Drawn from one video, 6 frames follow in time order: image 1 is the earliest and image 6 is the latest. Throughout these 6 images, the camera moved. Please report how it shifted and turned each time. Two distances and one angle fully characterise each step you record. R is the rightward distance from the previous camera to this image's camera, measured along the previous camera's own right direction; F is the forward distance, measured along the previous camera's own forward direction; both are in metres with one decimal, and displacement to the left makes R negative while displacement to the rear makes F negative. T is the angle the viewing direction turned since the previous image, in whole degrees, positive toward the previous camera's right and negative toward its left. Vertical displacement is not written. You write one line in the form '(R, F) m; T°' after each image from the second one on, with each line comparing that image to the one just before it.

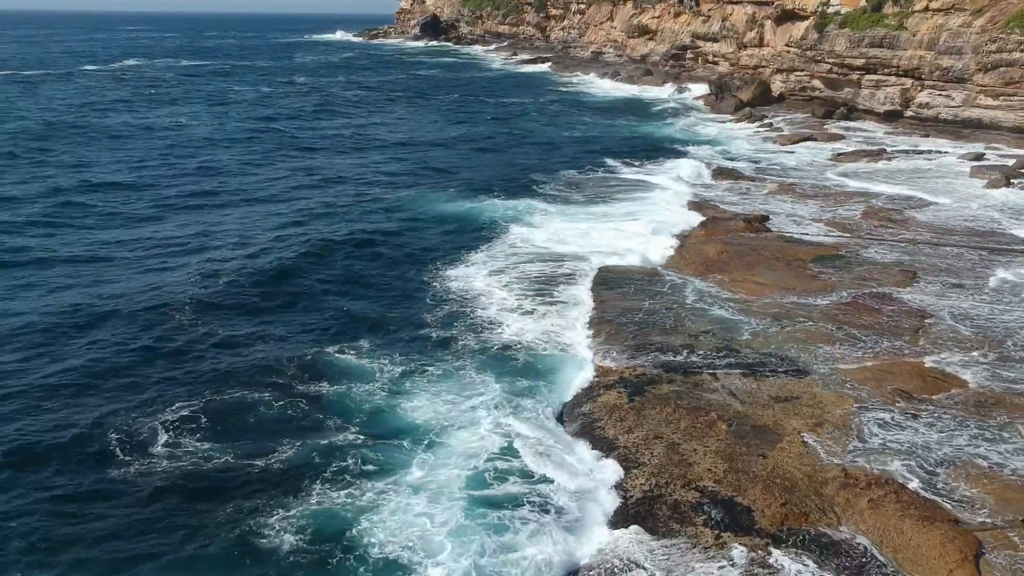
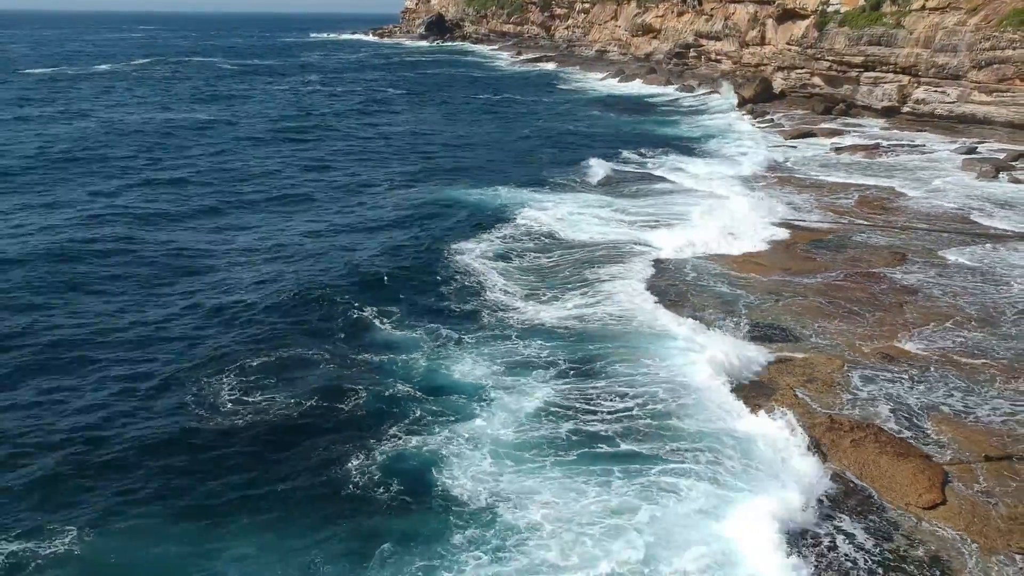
(-0.3, -1.3) m; 0°
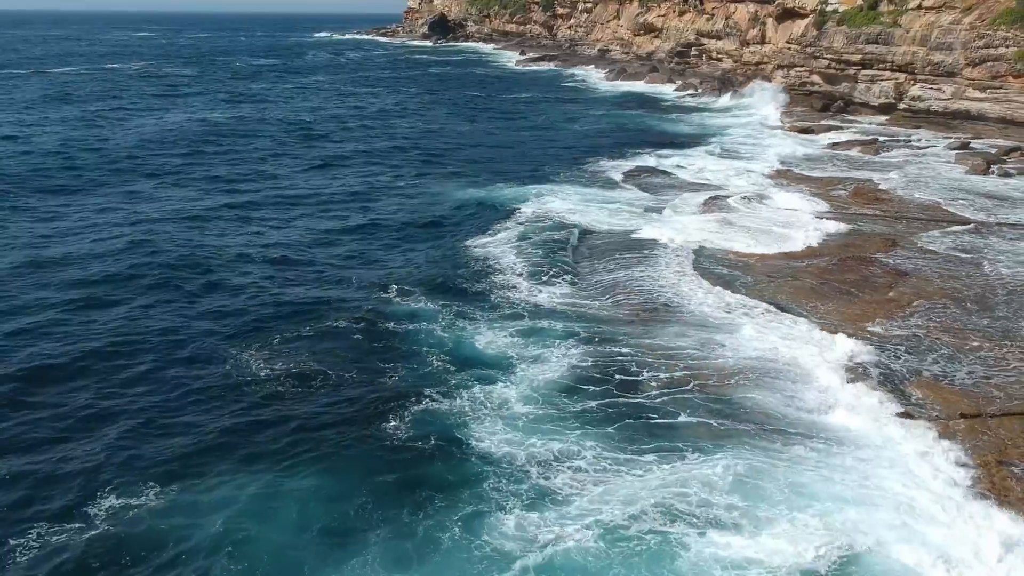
(-0.2, -1.0) m; 0°
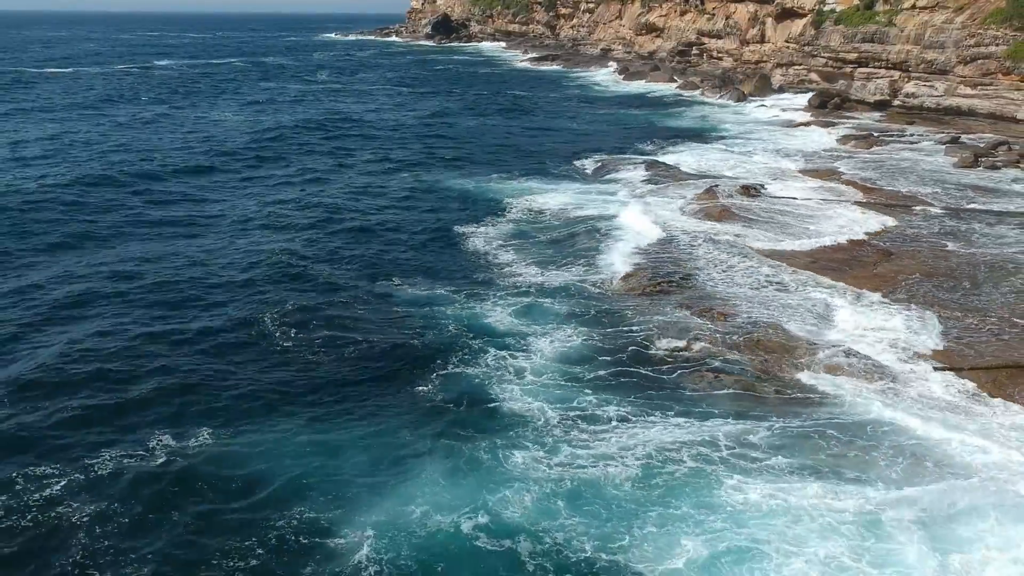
(-0.3, -1.4) m; 0°
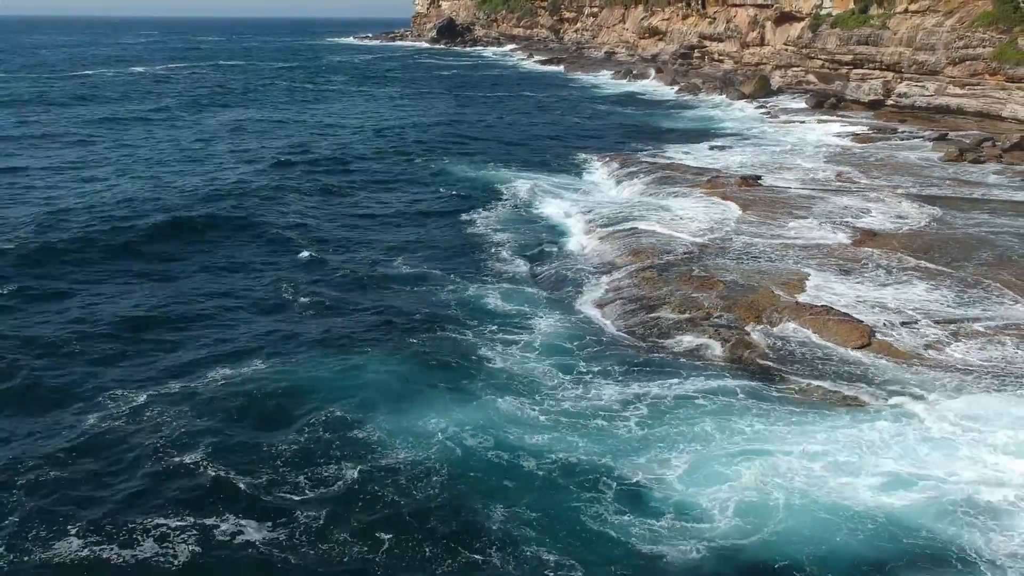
(-0.4, -1.9) m; 0°
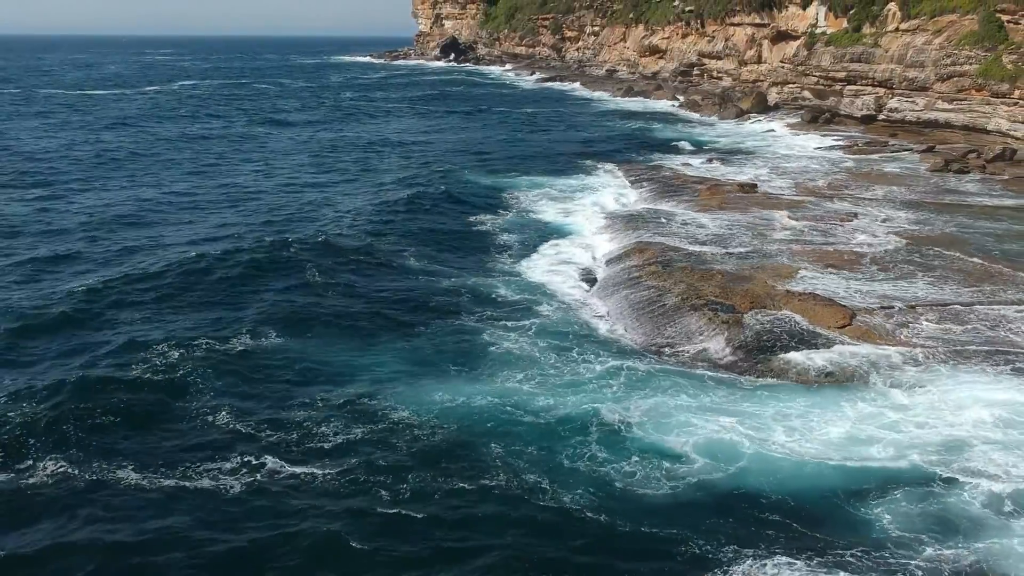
(-0.3, -1.5) m; 0°
